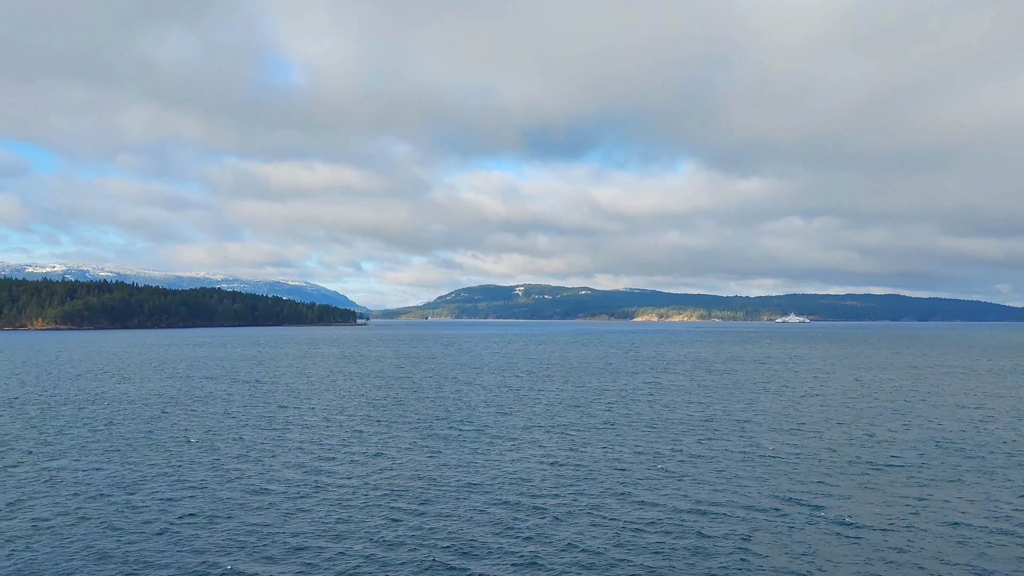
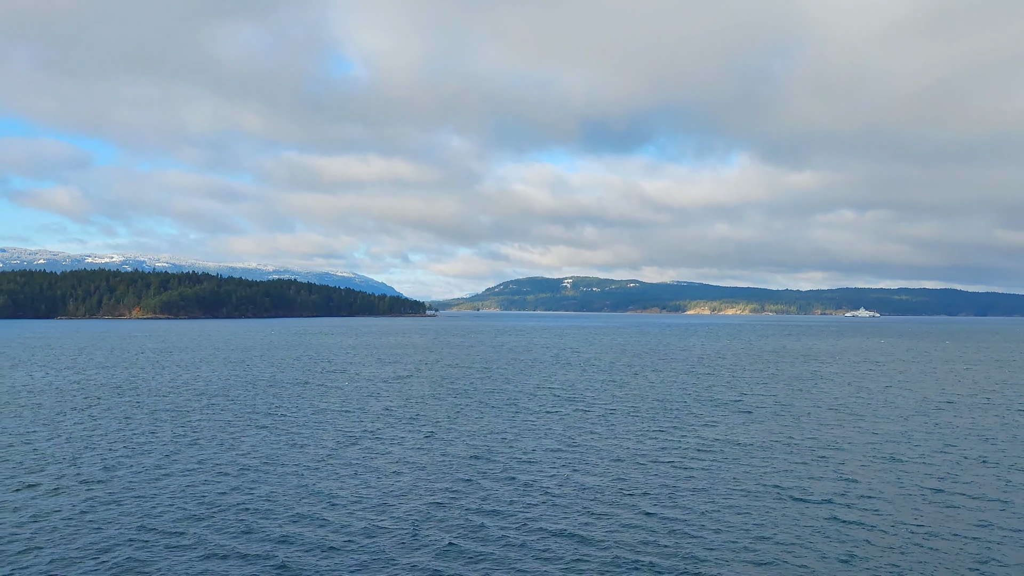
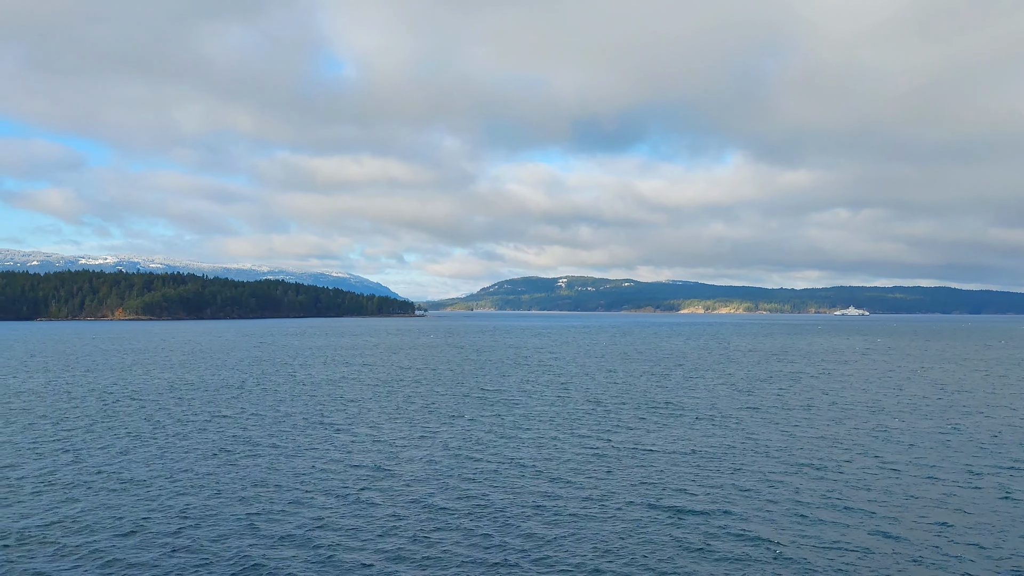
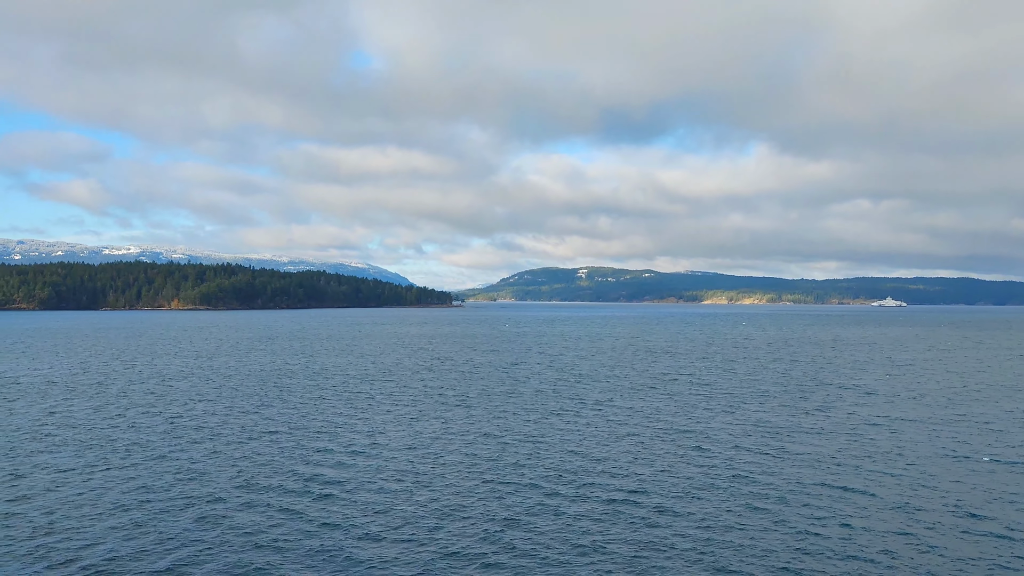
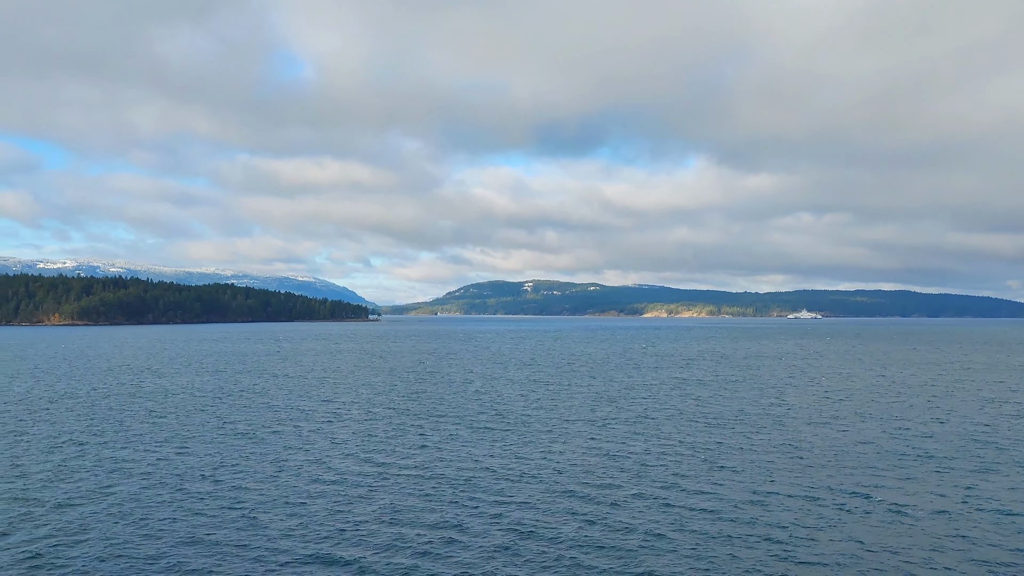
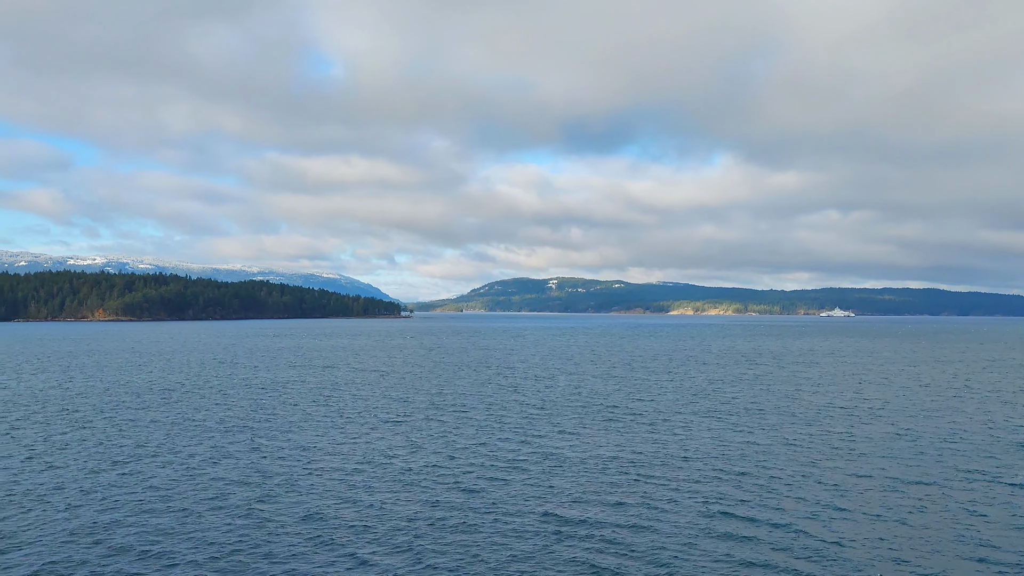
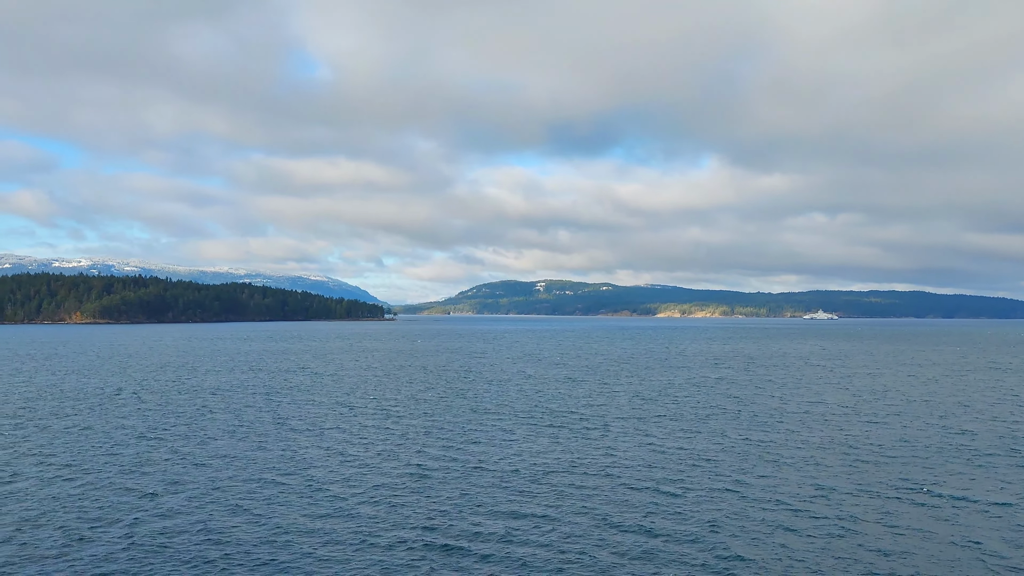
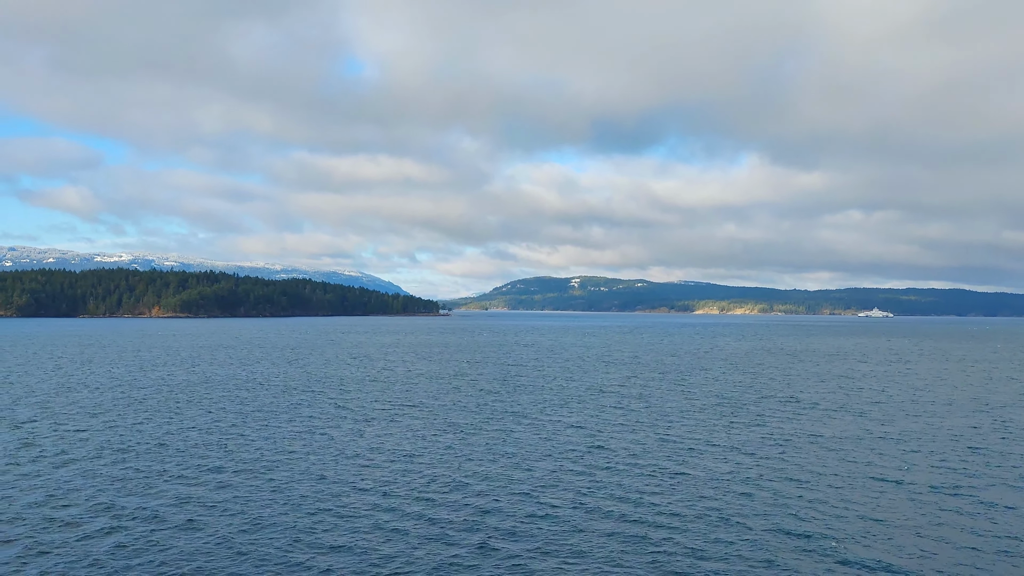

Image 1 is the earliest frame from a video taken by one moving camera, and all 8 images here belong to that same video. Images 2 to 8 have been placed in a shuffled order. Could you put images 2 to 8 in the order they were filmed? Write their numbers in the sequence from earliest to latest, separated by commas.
5, 7, 6, 3, 2, 8, 4
